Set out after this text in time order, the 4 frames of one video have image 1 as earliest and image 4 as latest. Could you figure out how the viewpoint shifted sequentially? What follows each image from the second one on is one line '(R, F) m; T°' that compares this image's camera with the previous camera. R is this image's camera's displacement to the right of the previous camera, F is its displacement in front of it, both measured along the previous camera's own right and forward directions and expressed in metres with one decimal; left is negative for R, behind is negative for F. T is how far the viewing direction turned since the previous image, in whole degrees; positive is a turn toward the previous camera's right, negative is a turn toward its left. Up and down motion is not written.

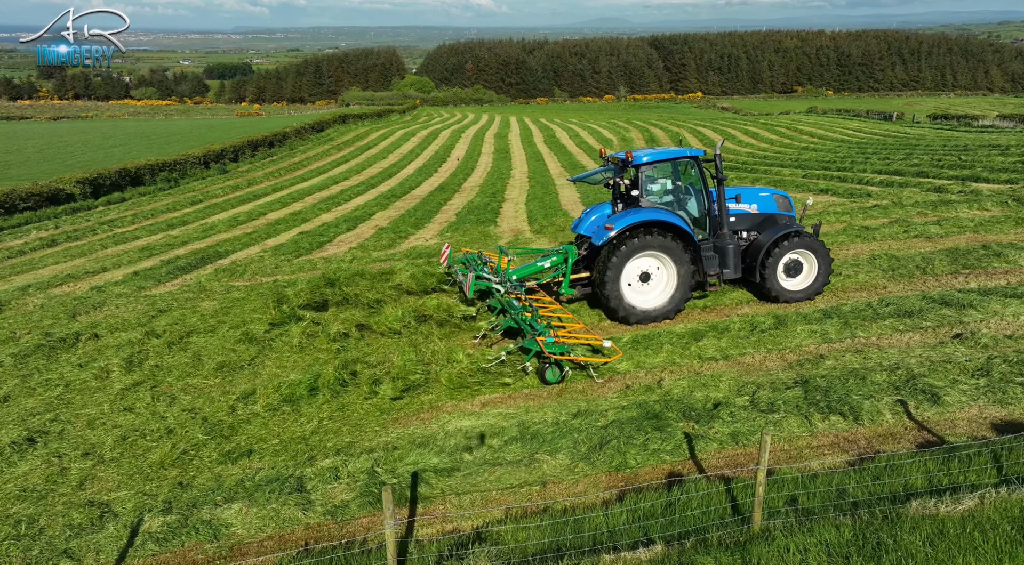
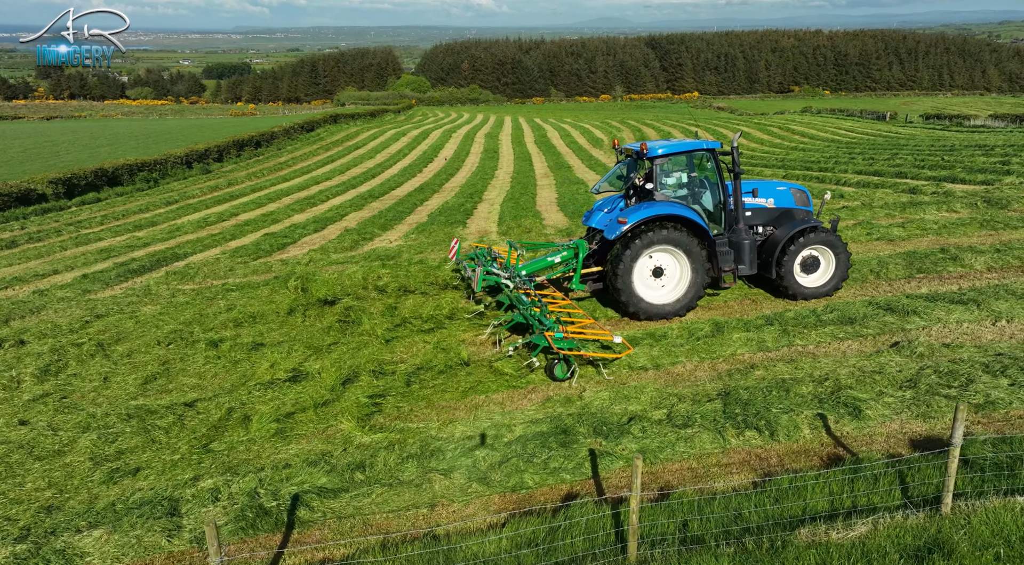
(+0.6, +0.3) m; +1°
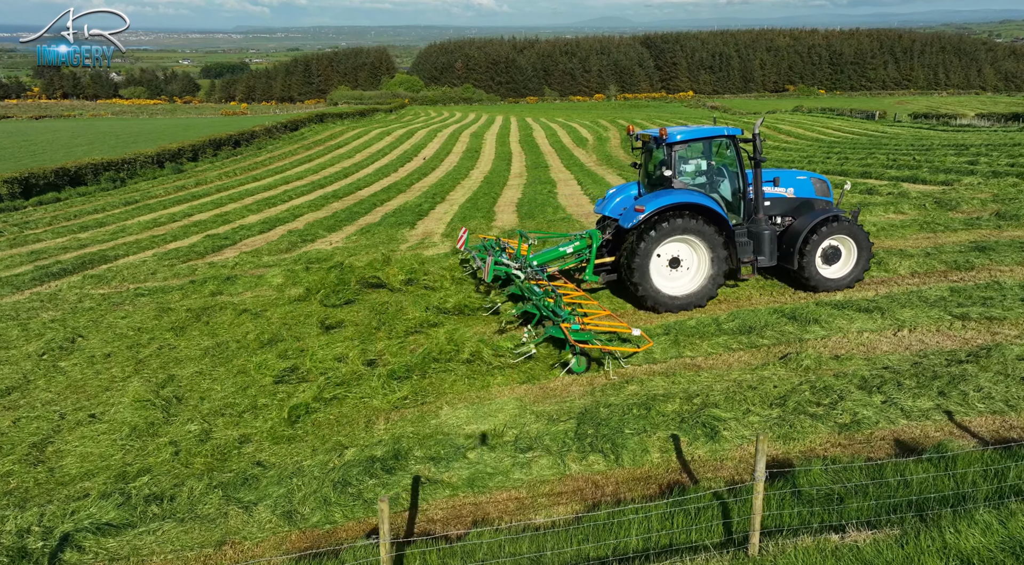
(+1.1, +0.5) m; +1°
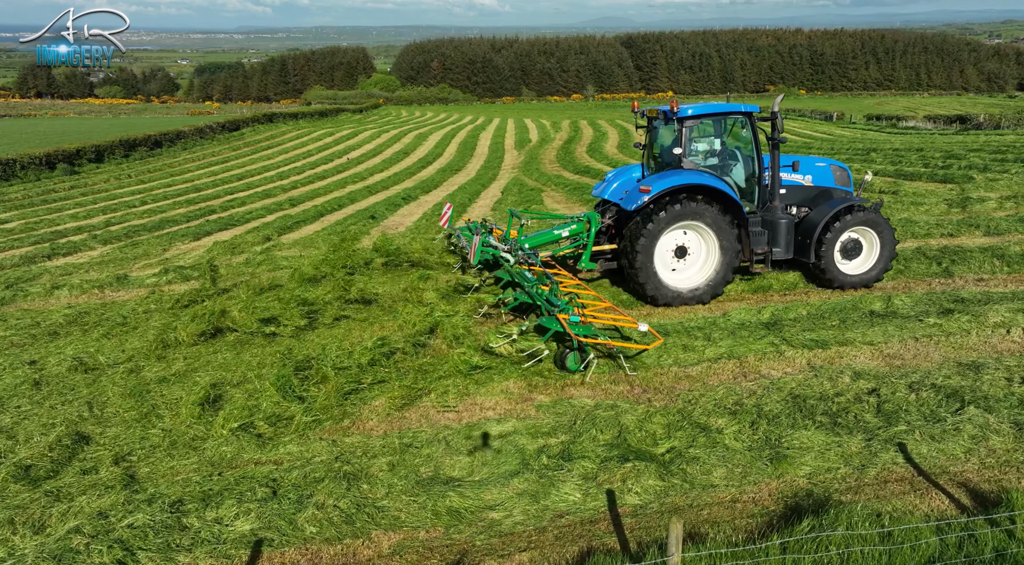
(+4.3, +1.5) m; +5°
